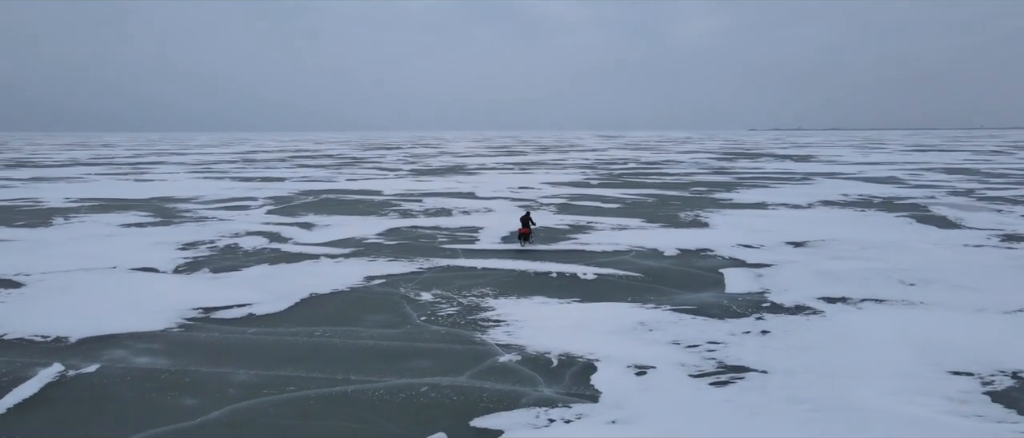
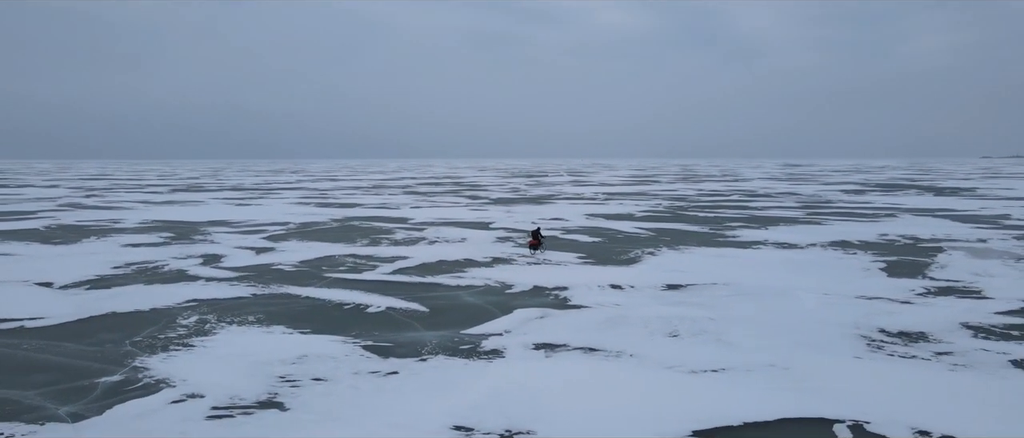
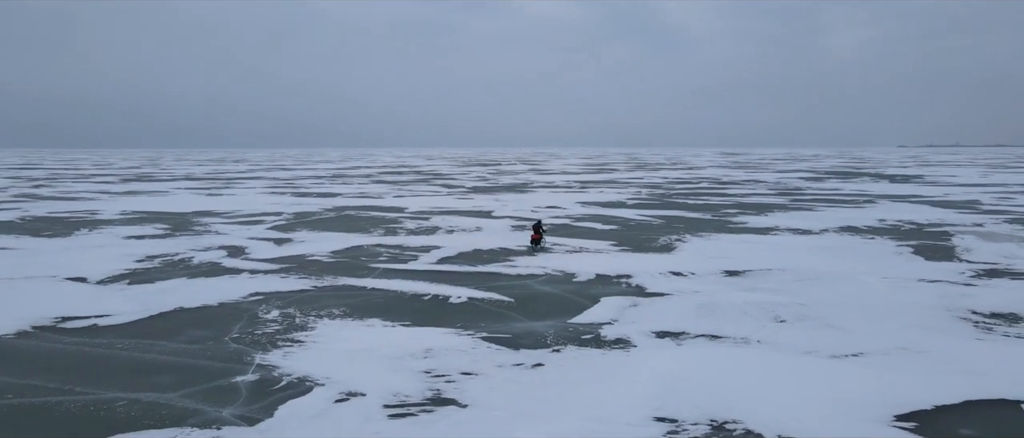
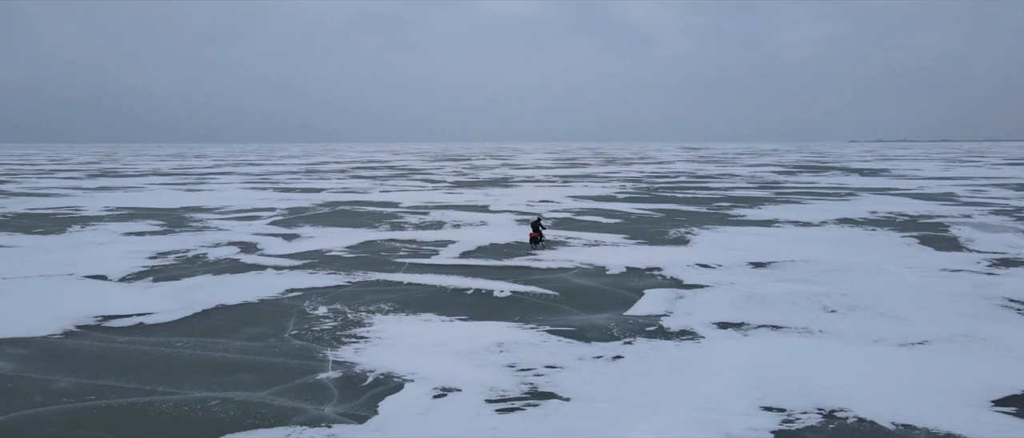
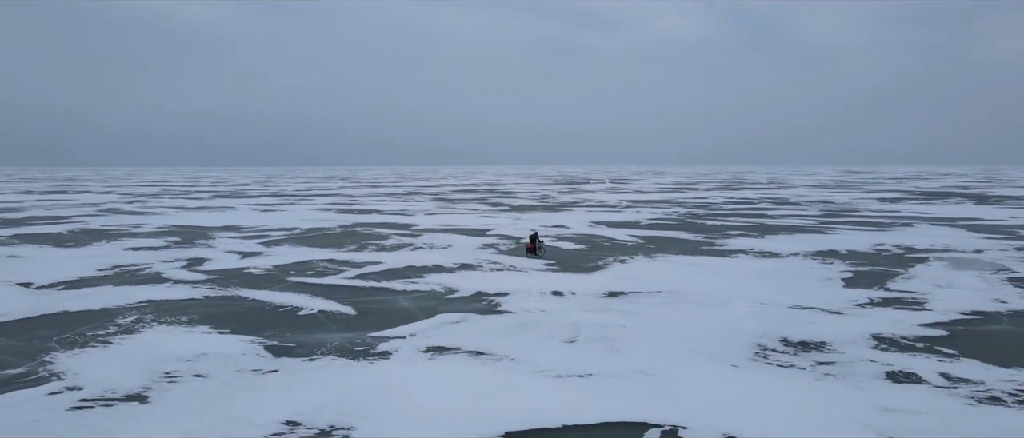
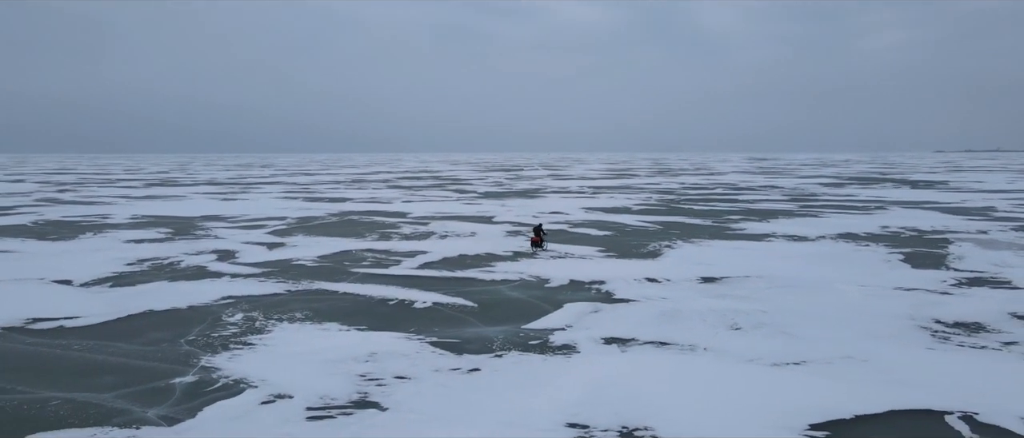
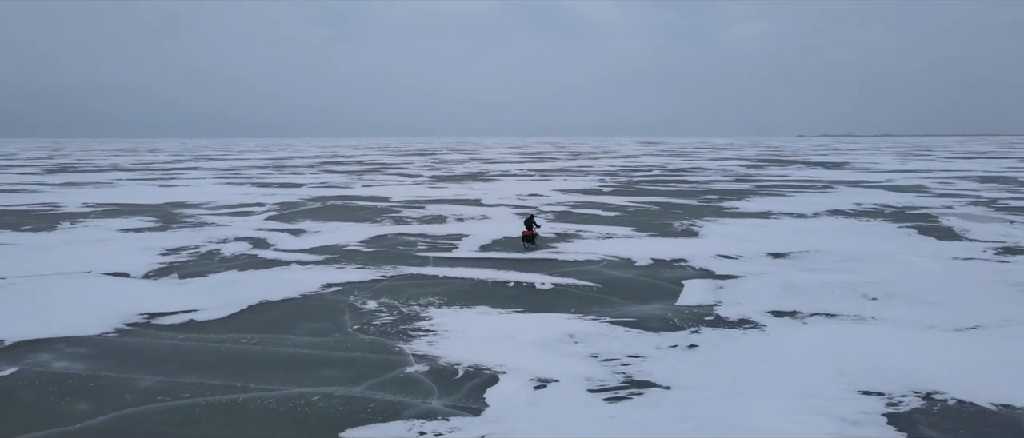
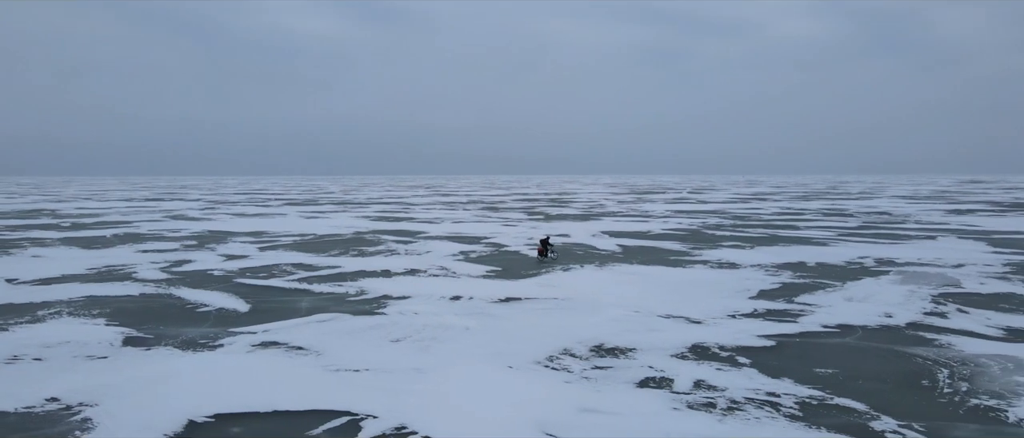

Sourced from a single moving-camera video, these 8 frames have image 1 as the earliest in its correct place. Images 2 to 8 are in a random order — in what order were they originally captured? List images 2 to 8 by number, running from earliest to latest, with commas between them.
7, 4, 3, 6, 2, 5, 8
